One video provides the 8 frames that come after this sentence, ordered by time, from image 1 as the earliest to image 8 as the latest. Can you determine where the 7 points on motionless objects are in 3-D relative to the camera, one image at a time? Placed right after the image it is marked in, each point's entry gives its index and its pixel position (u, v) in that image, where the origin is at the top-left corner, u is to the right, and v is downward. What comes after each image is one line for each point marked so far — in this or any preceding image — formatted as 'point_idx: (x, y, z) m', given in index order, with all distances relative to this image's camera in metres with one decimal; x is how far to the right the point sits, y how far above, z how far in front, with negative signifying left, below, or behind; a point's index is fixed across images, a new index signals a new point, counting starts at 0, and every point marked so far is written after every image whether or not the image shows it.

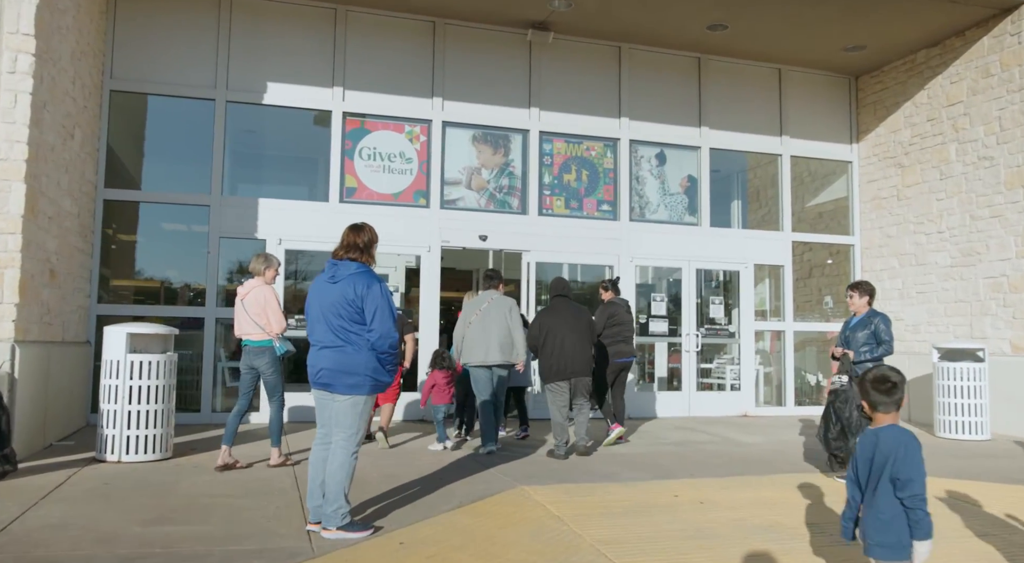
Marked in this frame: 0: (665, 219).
0: (+2.3, +1.0, +9.9) m
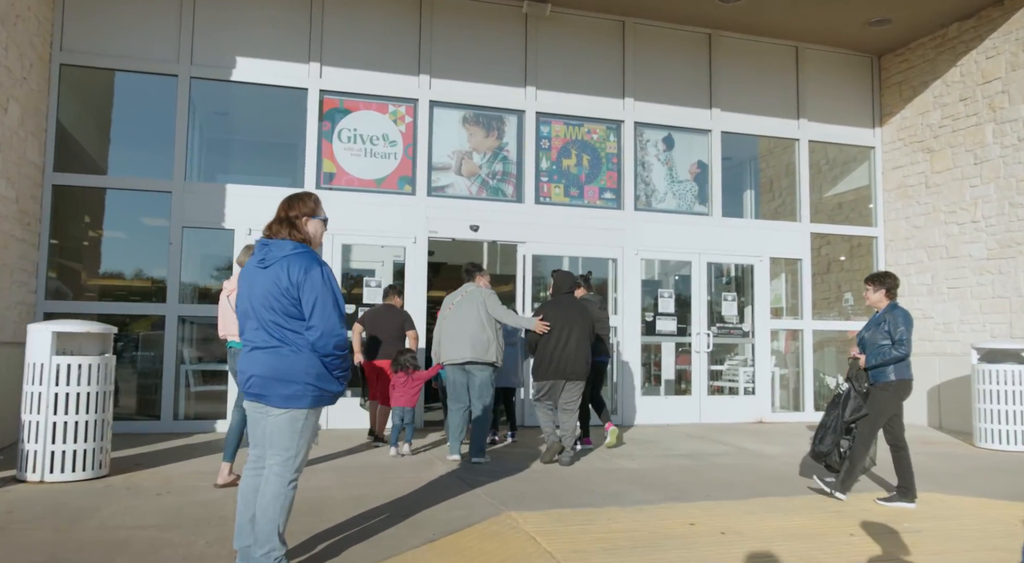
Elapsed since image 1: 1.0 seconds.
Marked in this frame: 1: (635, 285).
0: (+2.2, +1.0, +9.1) m
1: (+1.6, 0.0, +8.8) m
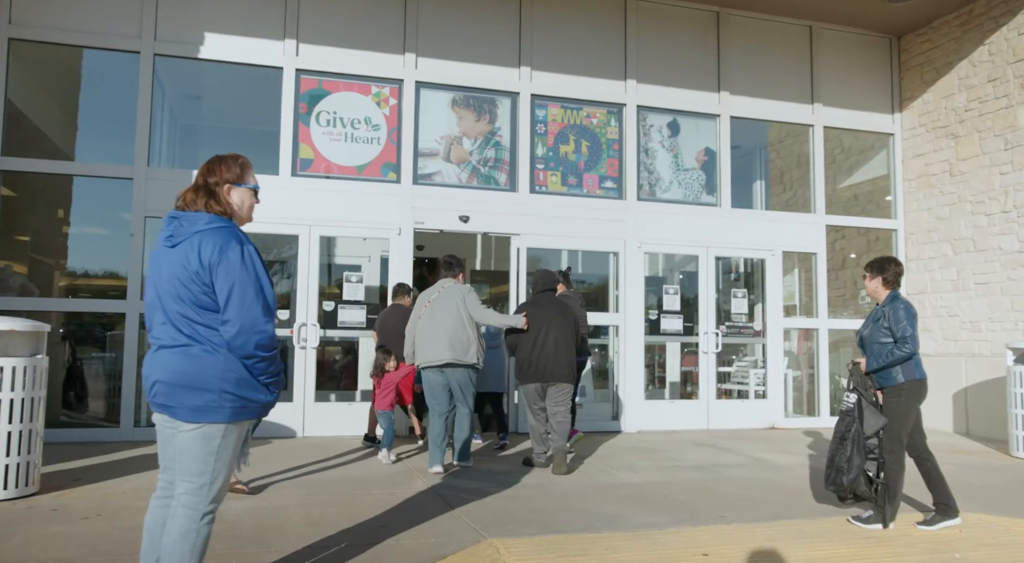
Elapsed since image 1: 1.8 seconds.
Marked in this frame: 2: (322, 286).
0: (+2.2, +1.1, +8.5) m
1: (+1.6, 0.0, +8.1) m
2: (-2.1, -0.1, +7.1) m
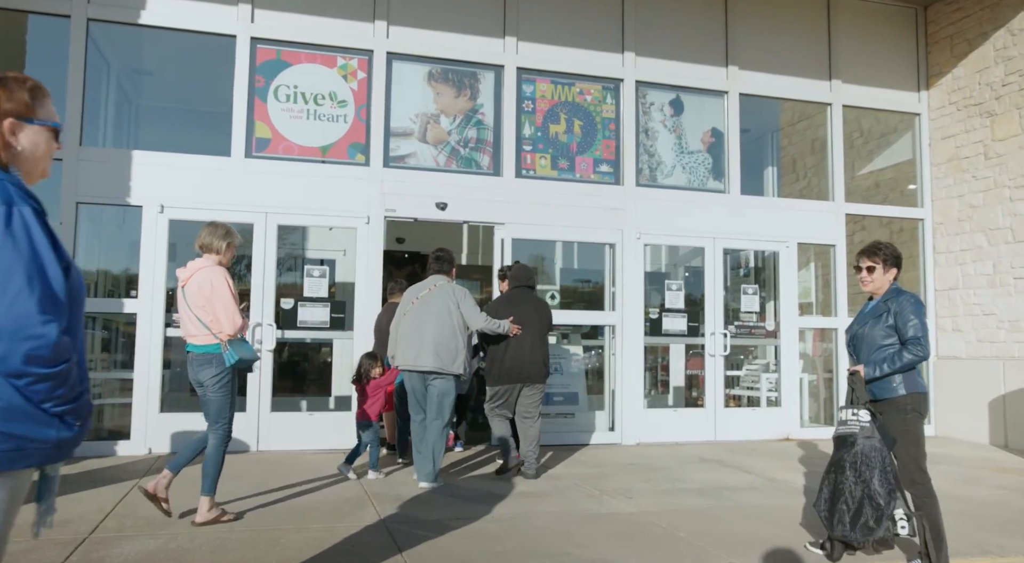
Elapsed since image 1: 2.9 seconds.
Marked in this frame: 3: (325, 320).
0: (+2.0, +1.2, +7.7) m
1: (+1.4, +0.1, +7.3) m
2: (-2.2, 0.0, +6.3) m
3: (-1.8, -0.4, +6.4) m
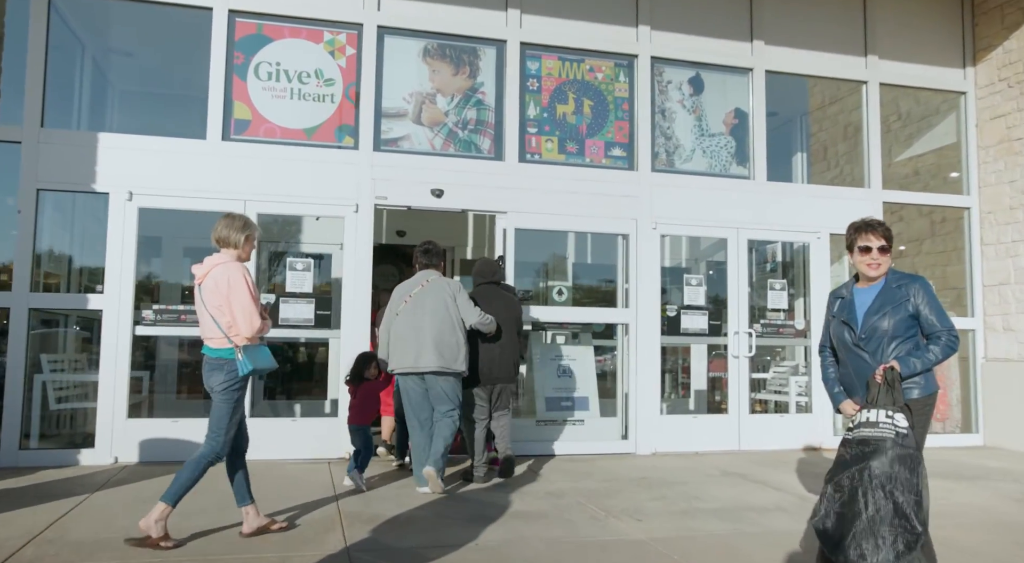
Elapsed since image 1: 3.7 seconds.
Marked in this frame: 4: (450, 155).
0: (+2.0, +1.2, +7.0) m
1: (+1.4, +0.1, +6.7) m
2: (-2.2, 0.0, +5.8) m
3: (-1.8, -0.3, +5.8) m
4: (-0.6, +1.2, +6.3) m
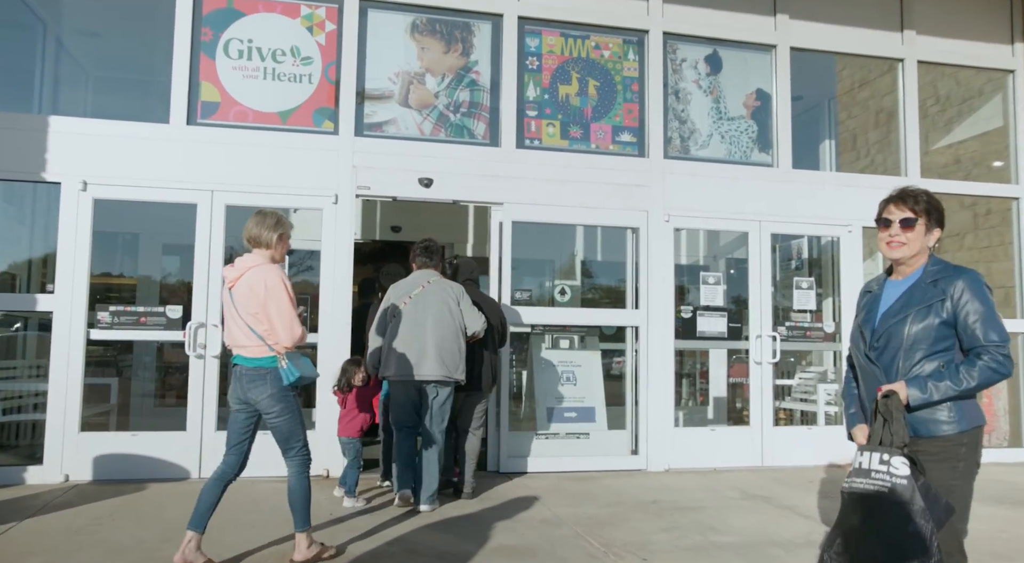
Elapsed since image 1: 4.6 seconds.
0: (+2.0, +1.2, +6.4) m
1: (+1.4, +0.1, +6.1) m
2: (-2.3, 0.0, +5.2) m
3: (-1.8, -0.3, +5.3) m
4: (-0.6, +1.2, +5.7) m
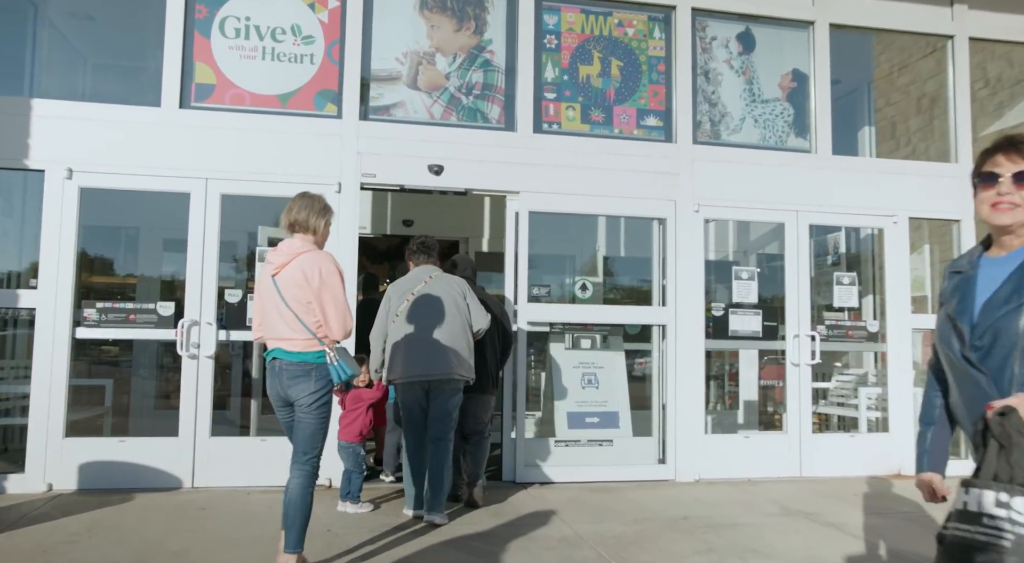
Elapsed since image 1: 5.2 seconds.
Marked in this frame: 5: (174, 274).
0: (+2.2, +1.3, +5.9) m
1: (+1.6, +0.2, +5.6) m
2: (-2.1, +0.1, +4.9) m
3: (-1.7, -0.3, +4.9) m
4: (-0.5, +1.3, +5.3) m
5: (-2.5, +0.1, +4.8) m
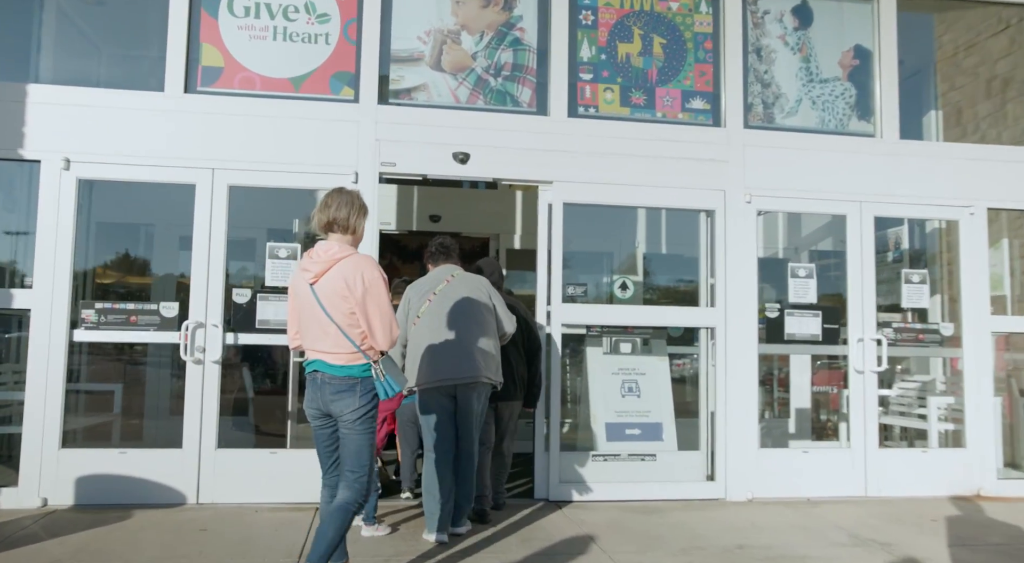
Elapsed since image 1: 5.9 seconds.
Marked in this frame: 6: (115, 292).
0: (+2.4, +1.3, +5.4) m
1: (+1.8, +0.2, +5.1) m
2: (-1.9, +0.1, +4.5) m
3: (-1.5, -0.3, +4.5) m
4: (-0.2, +1.3, +4.9) m
5: (-2.2, +0.1, +4.4) m
6: (-2.6, -0.1, +4.4) m
